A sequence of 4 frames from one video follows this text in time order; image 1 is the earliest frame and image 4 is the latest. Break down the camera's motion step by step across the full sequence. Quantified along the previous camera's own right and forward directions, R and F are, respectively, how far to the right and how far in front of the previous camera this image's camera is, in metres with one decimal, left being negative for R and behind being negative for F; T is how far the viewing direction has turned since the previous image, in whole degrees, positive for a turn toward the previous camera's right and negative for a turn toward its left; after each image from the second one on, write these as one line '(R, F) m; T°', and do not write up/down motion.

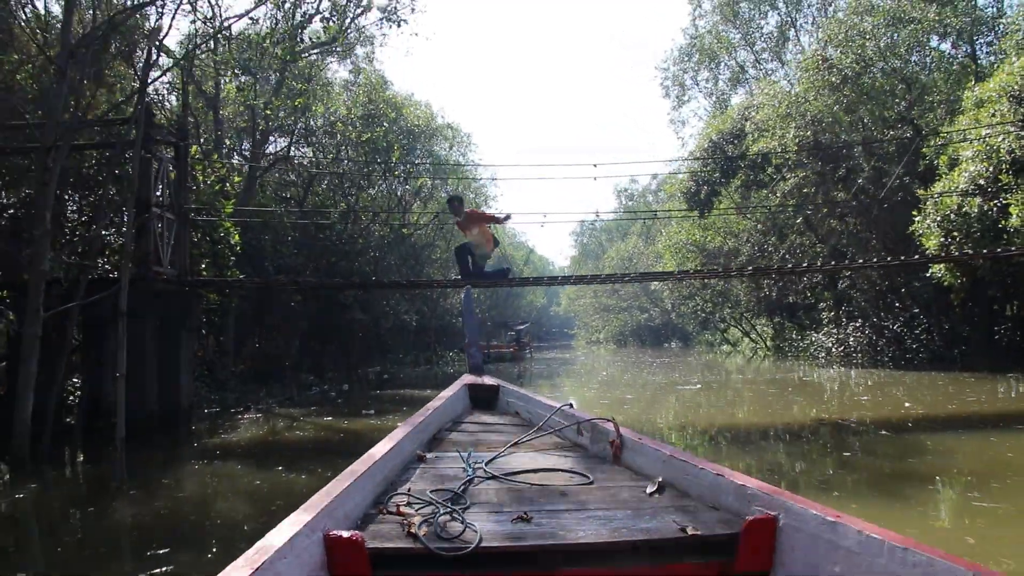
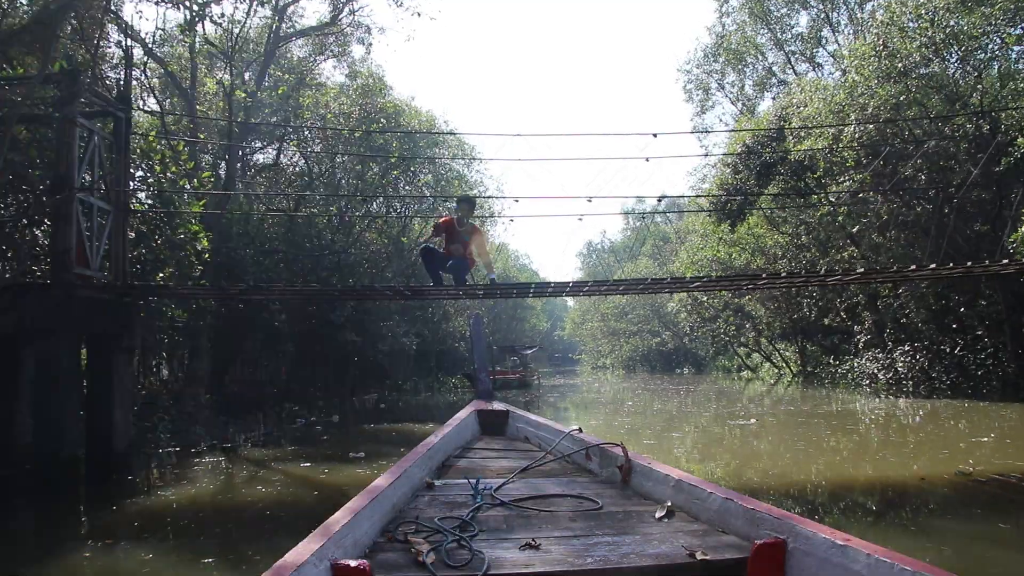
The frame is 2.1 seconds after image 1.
(-0.3, +2.1) m; 0°
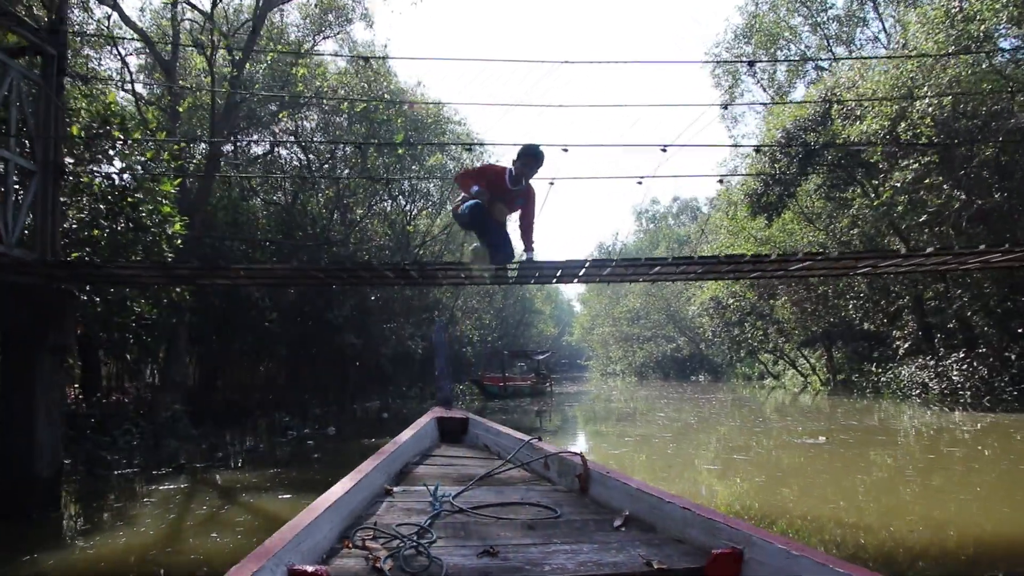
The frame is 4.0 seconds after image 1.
(-0.3, +1.6) m; 0°
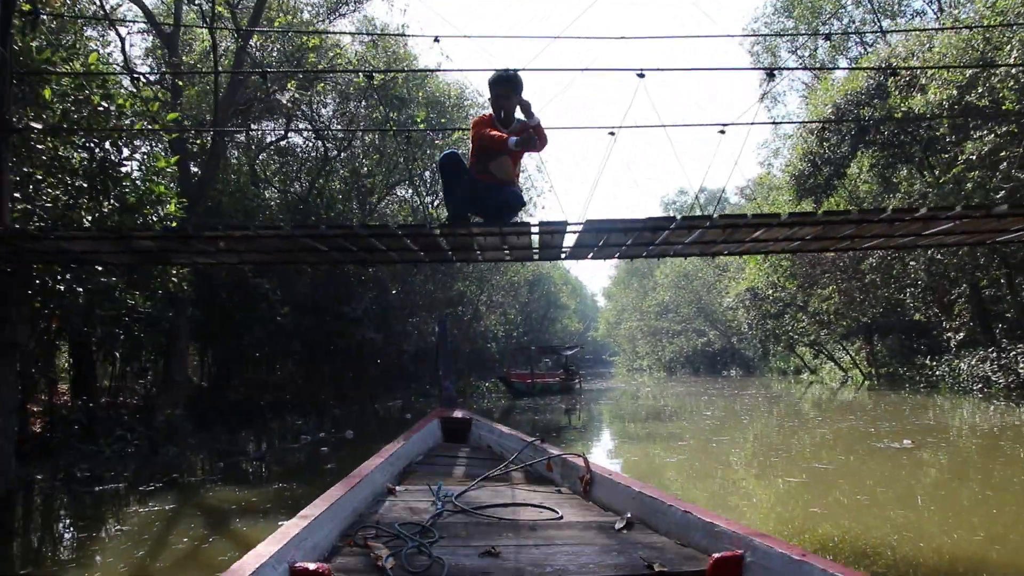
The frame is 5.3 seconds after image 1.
(-0.2, +1.1) m; -2°
